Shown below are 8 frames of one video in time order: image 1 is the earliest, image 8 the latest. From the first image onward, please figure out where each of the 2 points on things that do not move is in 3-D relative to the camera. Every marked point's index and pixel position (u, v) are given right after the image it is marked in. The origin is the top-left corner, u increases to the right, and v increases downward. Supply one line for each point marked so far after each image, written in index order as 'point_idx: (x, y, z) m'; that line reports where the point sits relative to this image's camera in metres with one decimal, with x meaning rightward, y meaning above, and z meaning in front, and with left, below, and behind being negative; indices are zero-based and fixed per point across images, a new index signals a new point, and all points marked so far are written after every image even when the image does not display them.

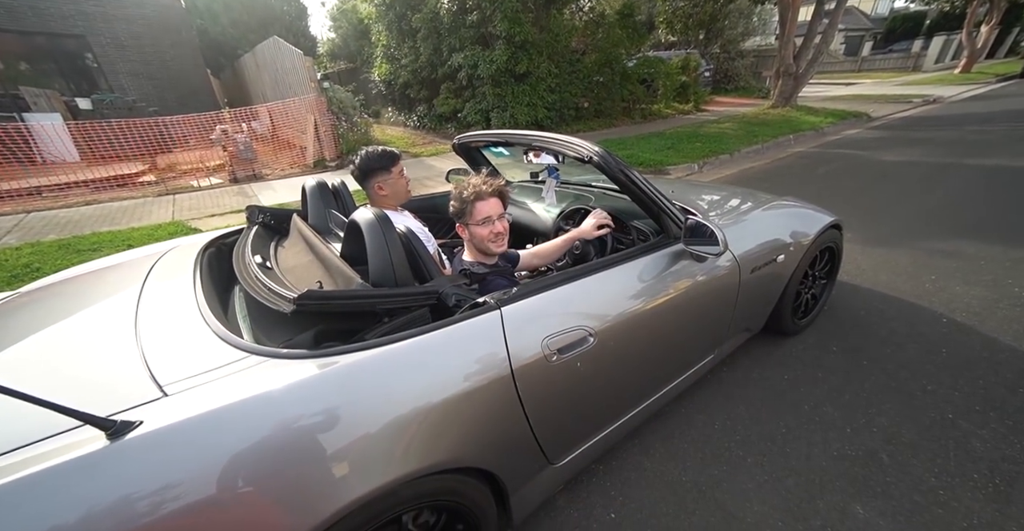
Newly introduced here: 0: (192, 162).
0: (-5.9, +1.9, +8.7) m
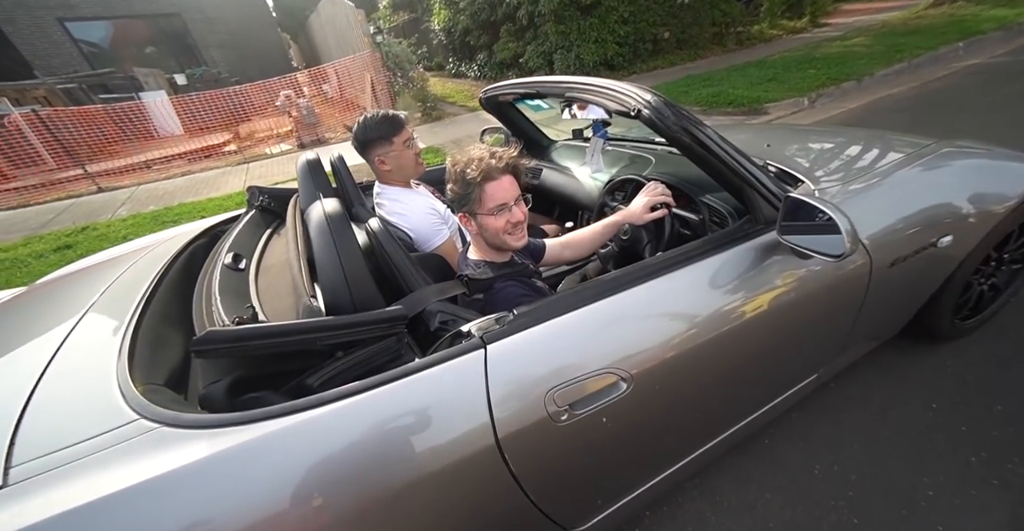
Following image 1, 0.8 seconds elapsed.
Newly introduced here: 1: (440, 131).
0: (-4.6, +2.6, +8.9) m
1: (-1.2, +2.0, +7.0) m
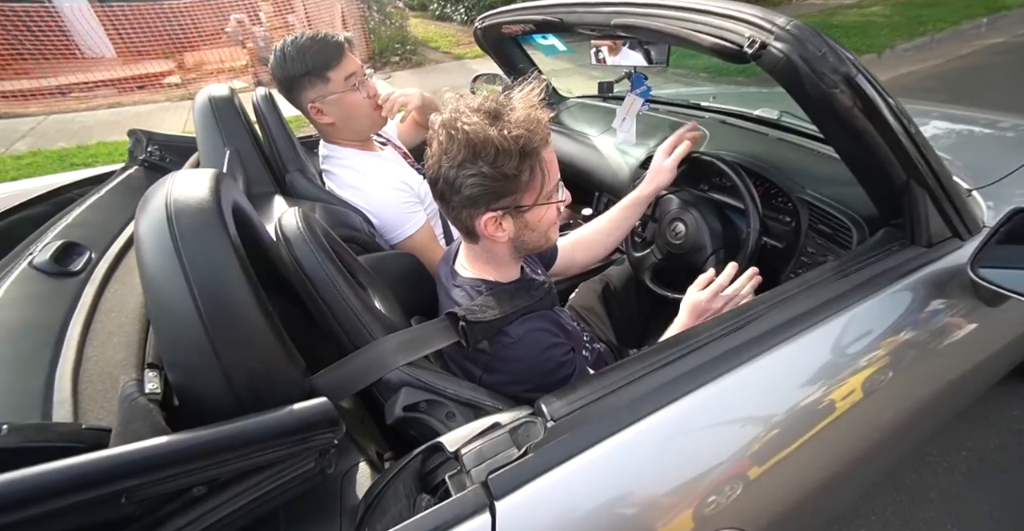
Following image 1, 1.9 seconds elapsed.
0: (-4.8, +3.3, +7.7) m
1: (-1.3, +2.5, +6.1) m
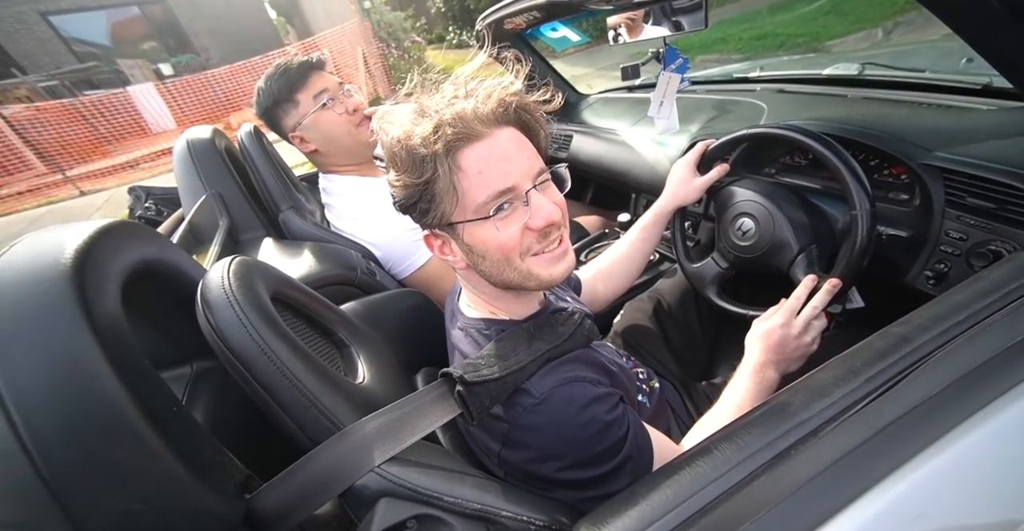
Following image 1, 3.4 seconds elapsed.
0: (-4.4, +2.5, +8.0) m
1: (-1.0, +2.1, +6.0) m
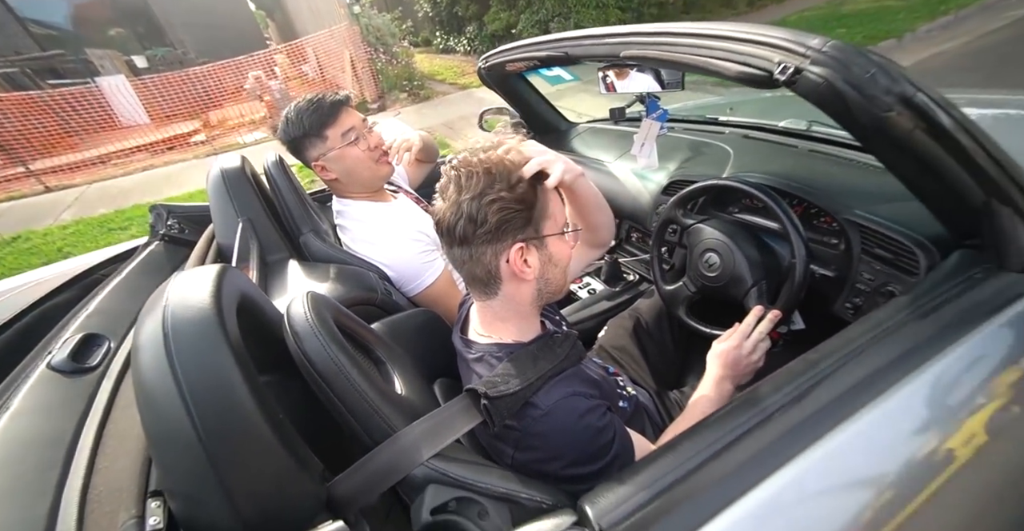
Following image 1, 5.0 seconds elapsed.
0: (-4.7, +2.5, +8.0) m
1: (-1.2, +2.0, +6.2) m
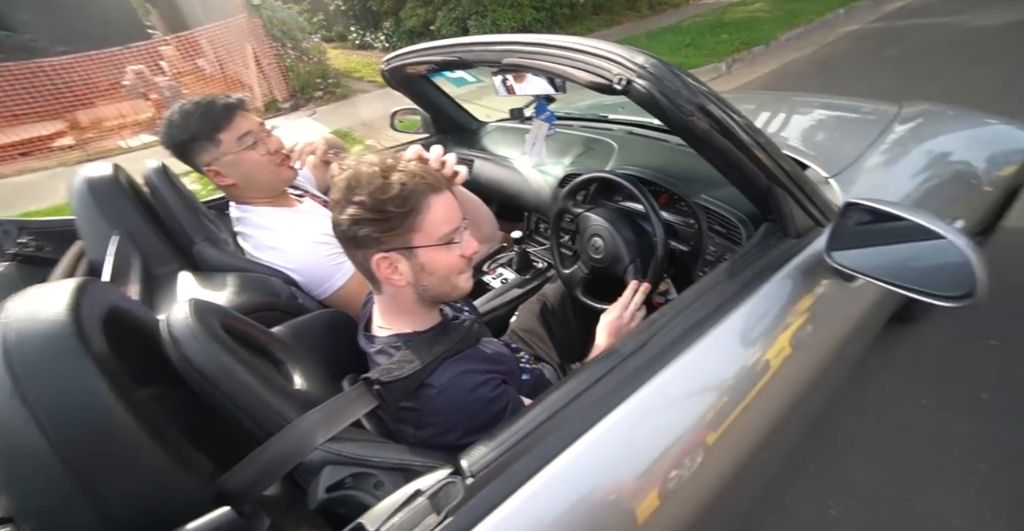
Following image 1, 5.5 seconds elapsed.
0: (-6.0, +2.3, +7.3) m
1: (-2.2, +2.0, +6.0) m
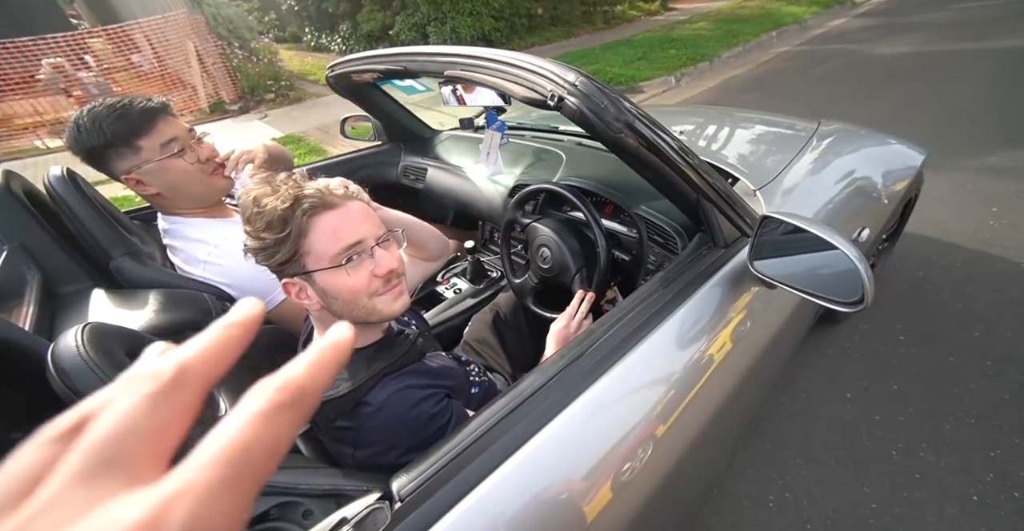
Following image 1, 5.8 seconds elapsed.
0: (-6.6, +2.1, +6.9) m
1: (-2.8, +1.9, +5.8) m
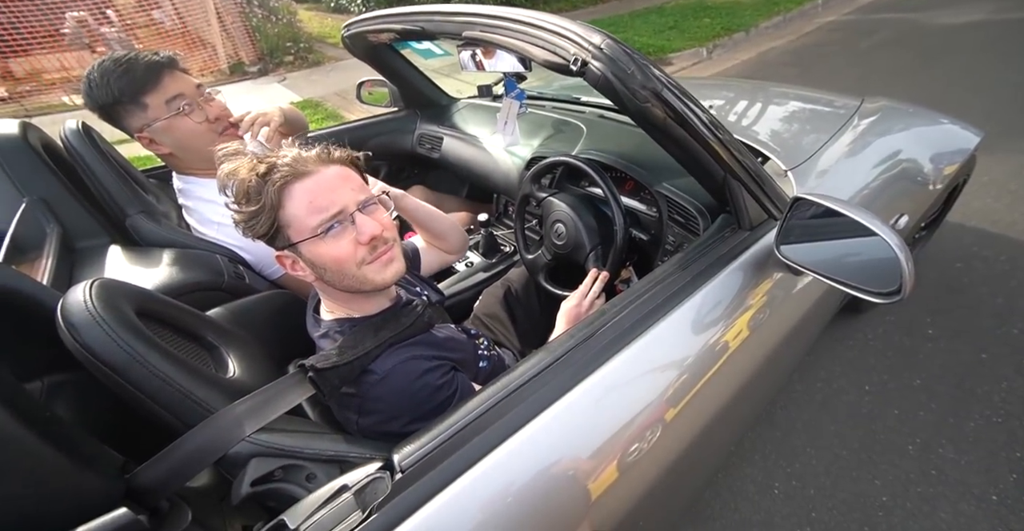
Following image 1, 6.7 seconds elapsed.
0: (-6.3, +2.8, +6.9) m
1: (-2.5, +2.3, +5.8) m
